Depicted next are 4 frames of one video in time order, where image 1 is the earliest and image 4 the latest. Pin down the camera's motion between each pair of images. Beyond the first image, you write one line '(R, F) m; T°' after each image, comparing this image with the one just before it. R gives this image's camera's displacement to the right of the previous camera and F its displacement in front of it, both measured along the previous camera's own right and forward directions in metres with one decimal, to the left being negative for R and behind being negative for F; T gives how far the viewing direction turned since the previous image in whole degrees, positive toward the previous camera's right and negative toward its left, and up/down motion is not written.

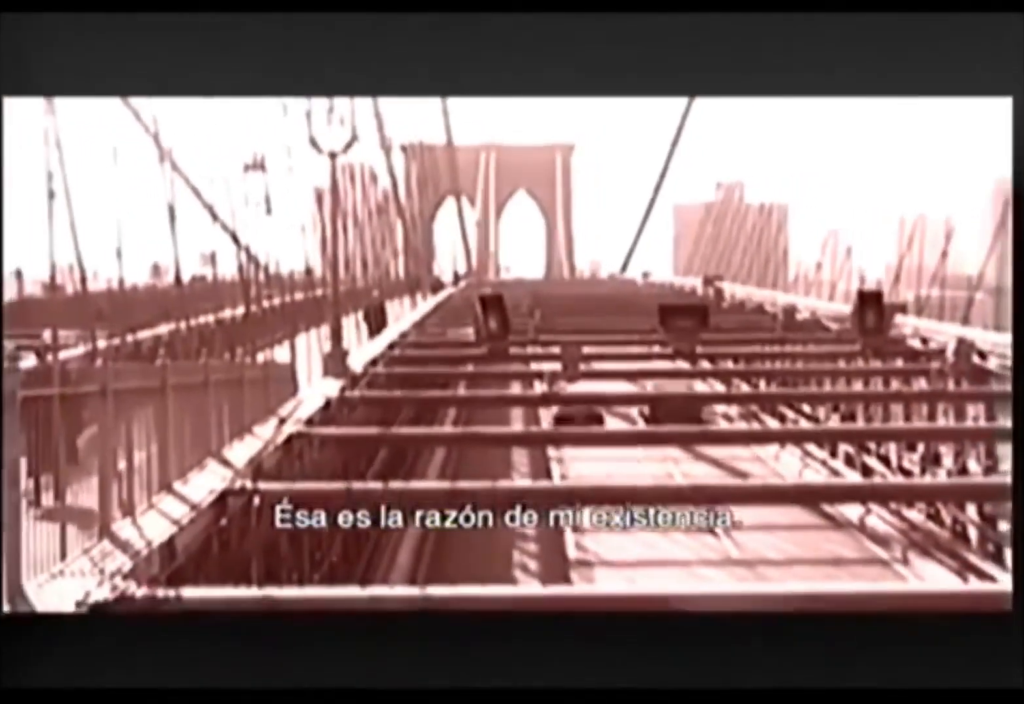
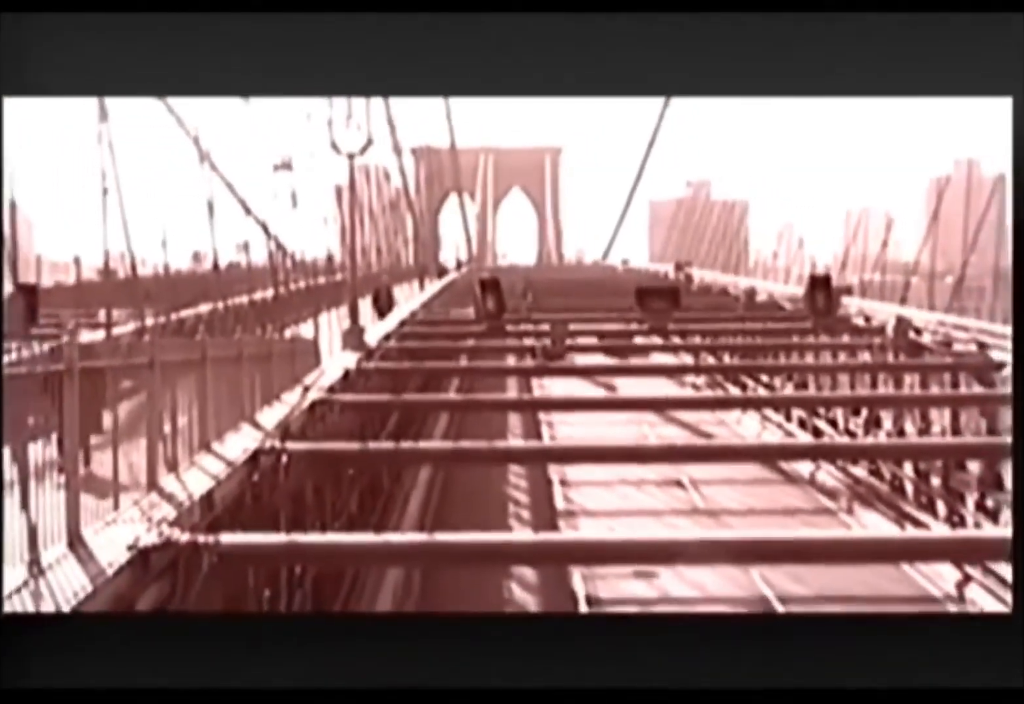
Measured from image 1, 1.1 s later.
(0.0, -0.4) m; 0°
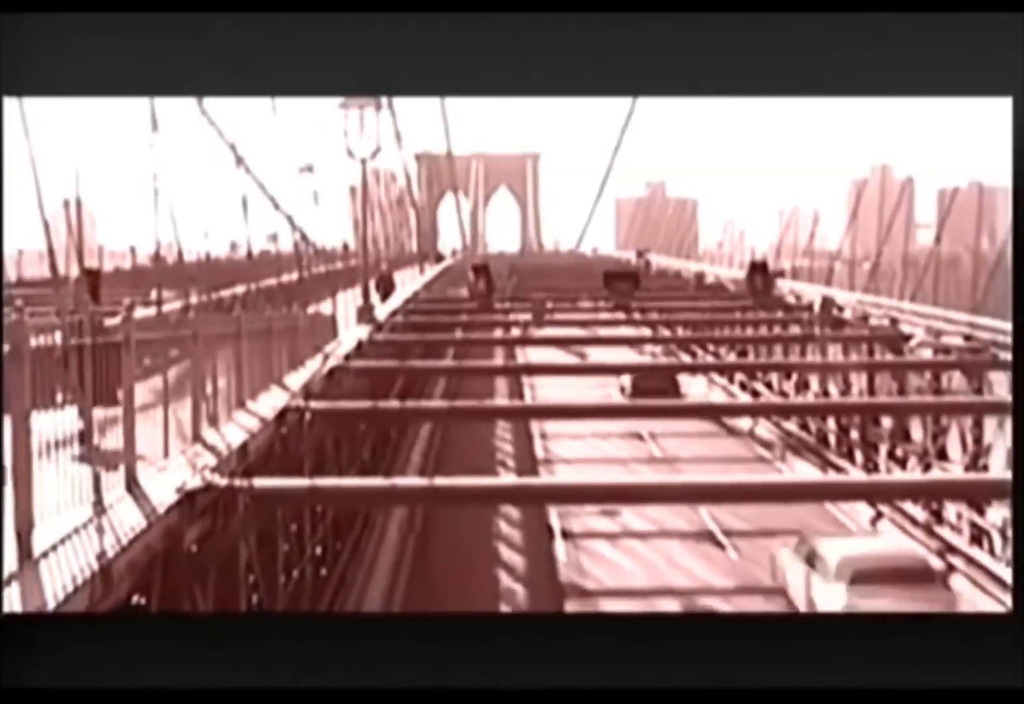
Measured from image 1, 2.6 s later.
(0.0, -0.6) m; 0°
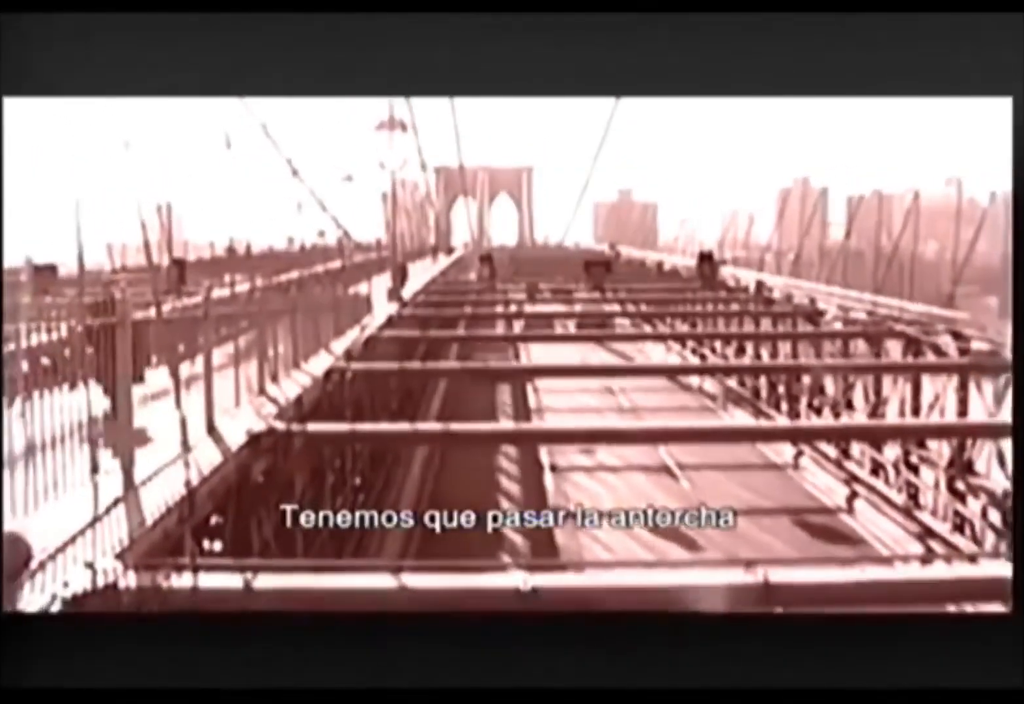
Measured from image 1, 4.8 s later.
(0.0, -0.9) m; 0°
